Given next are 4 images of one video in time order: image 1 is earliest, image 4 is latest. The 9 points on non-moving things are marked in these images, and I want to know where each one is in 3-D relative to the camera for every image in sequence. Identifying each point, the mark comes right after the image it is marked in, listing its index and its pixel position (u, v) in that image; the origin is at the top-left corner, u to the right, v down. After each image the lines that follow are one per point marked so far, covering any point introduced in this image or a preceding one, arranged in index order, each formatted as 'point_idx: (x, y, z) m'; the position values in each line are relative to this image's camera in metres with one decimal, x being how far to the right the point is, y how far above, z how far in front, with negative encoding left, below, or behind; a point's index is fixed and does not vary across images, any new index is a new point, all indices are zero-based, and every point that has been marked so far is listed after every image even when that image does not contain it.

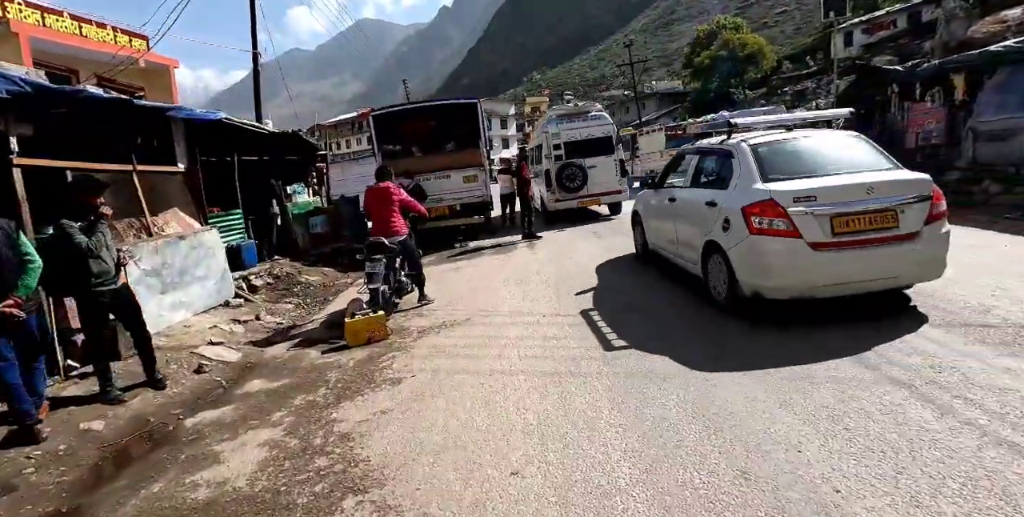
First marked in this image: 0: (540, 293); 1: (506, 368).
0: (+0.4, -0.4, +7.9) m
1: (0.0, -0.9, +5.1) m
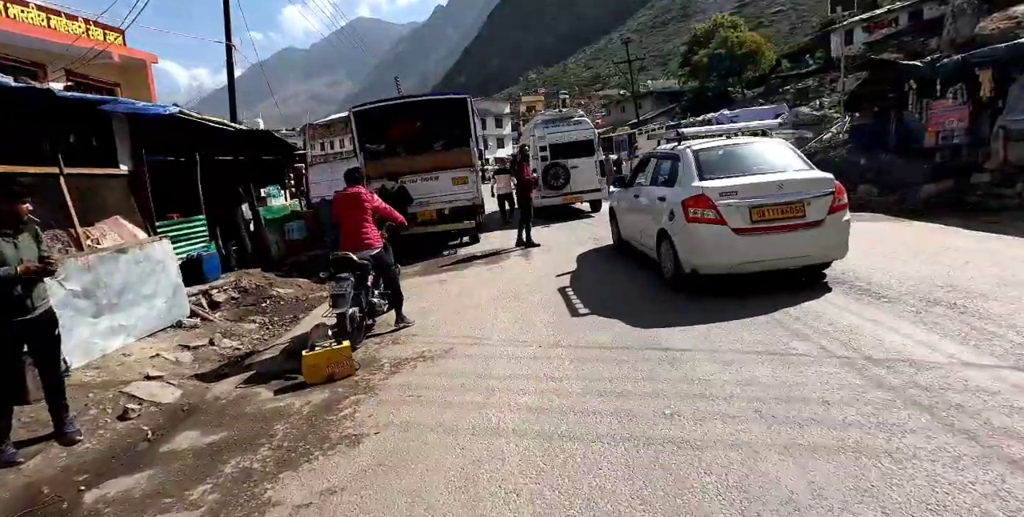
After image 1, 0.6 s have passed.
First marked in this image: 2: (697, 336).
0: (+0.3, -0.6, +6.8) m
1: (-0.1, -1.1, +4.1) m
2: (+1.7, -0.7, +5.5) m
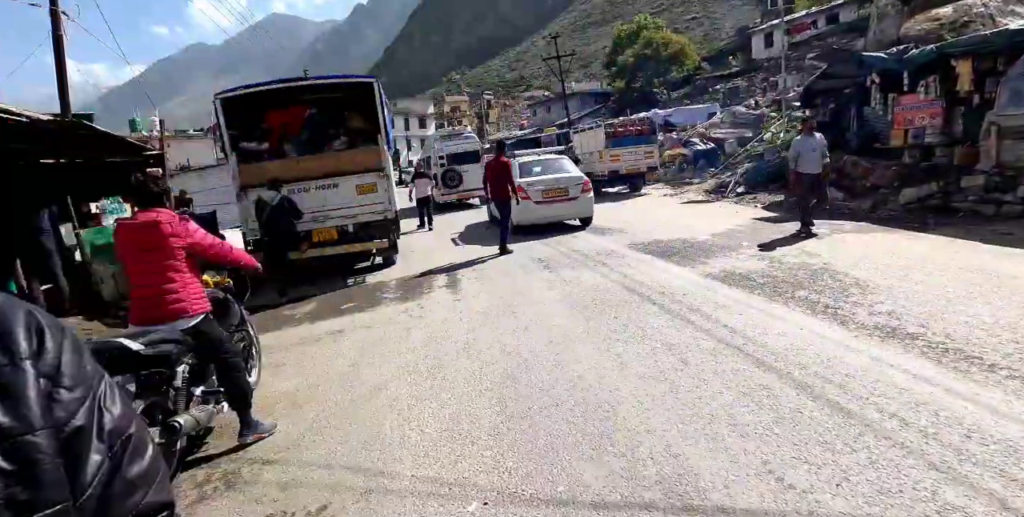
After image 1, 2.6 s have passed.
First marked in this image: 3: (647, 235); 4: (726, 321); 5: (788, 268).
0: (-0.3, -1.1, +4.2) m
1: (-0.3, -1.6, +1.5) m
2: (+1.3, -1.1, +3.2) m
3: (+2.6, +0.4, +11.4) m
4: (+2.0, -0.6, +5.6) m
5: (+3.6, -0.1, +7.7) m
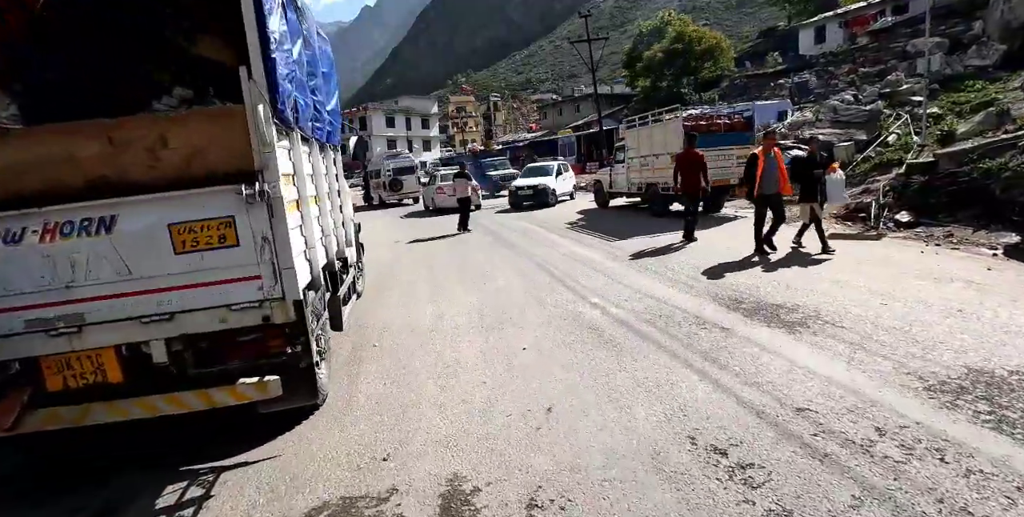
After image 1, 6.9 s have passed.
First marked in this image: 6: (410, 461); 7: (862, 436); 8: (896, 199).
0: (+0.4, -2.1, -2.3) m
1: (+0.4, -2.6, -5.1) m
2: (+2.0, -2.2, -3.4) m
3: (+3.3, -0.7, +4.8) m
4: (+2.7, -1.7, -0.9) m
5: (+4.3, -1.3, +1.2) m
6: (-0.6, -1.2, +3.7) m
7: (+2.0, -1.0, +3.5) m
8: (+8.2, +1.3, +12.7) m
